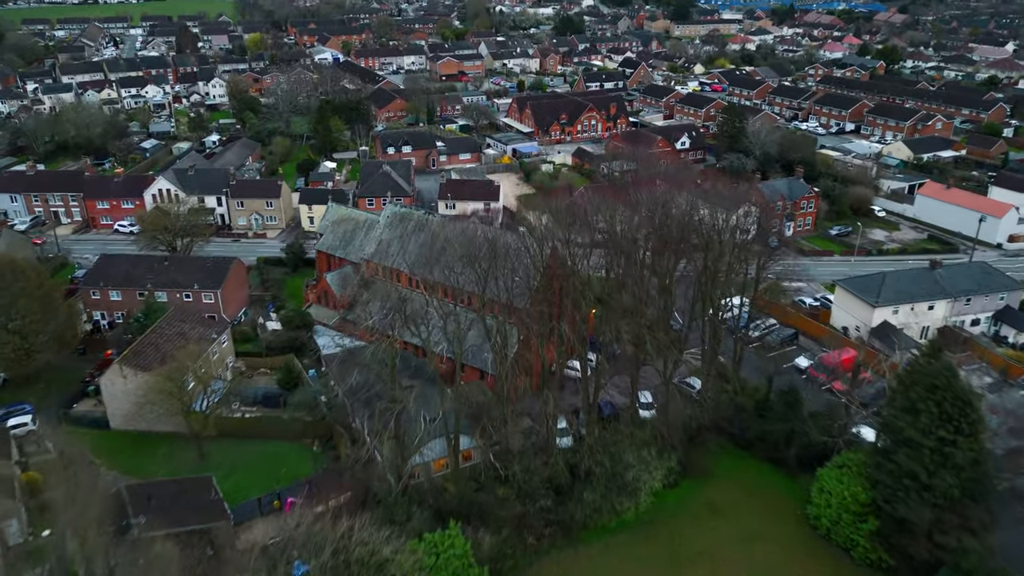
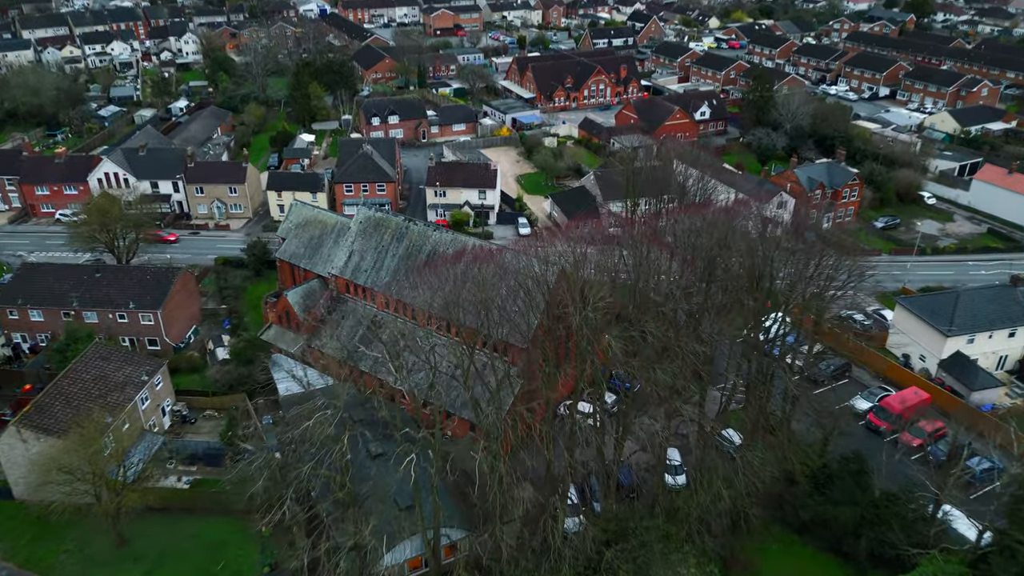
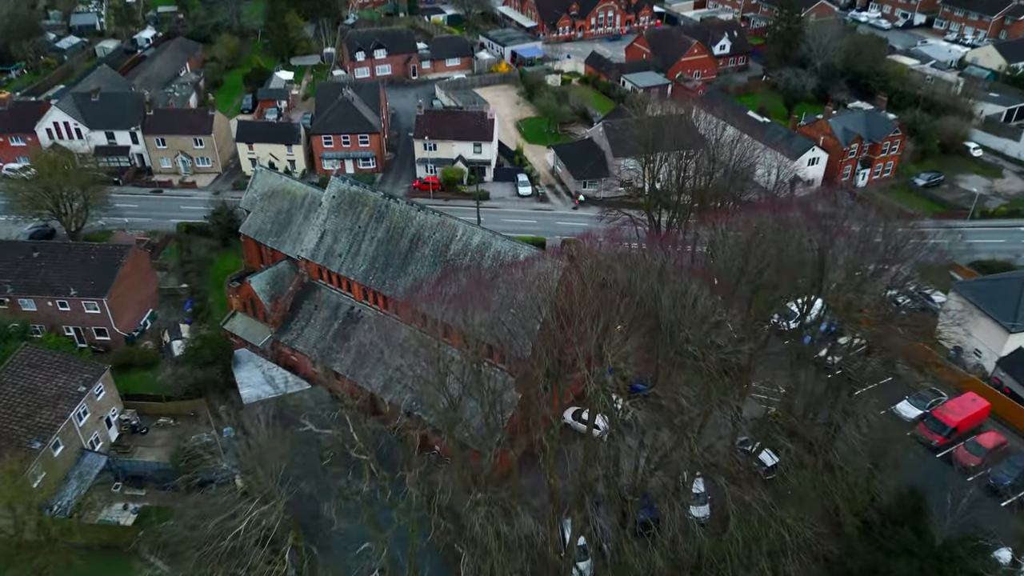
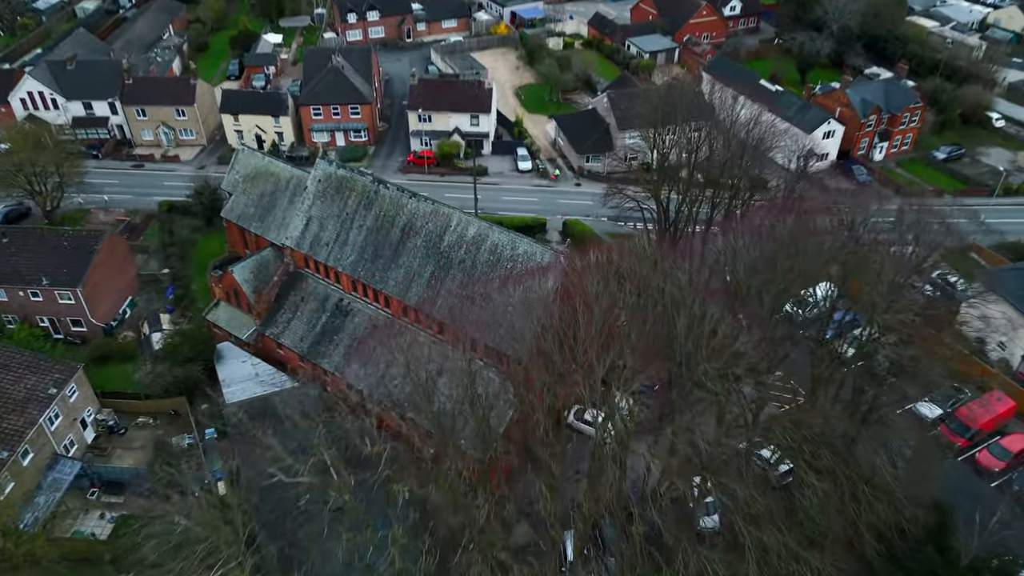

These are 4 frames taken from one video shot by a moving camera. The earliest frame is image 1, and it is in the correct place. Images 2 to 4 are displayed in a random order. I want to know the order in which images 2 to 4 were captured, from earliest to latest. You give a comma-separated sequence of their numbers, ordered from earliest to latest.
2, 3, 4
